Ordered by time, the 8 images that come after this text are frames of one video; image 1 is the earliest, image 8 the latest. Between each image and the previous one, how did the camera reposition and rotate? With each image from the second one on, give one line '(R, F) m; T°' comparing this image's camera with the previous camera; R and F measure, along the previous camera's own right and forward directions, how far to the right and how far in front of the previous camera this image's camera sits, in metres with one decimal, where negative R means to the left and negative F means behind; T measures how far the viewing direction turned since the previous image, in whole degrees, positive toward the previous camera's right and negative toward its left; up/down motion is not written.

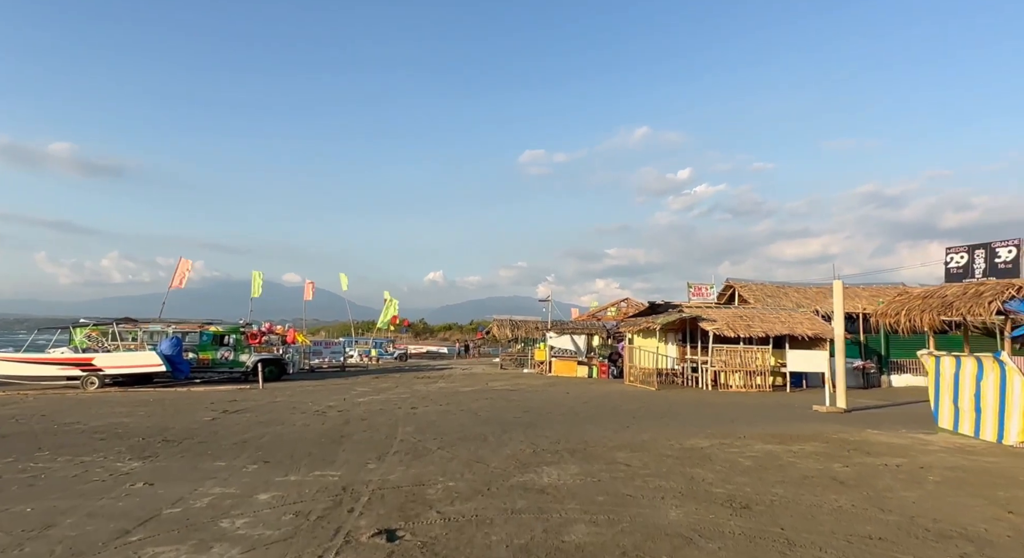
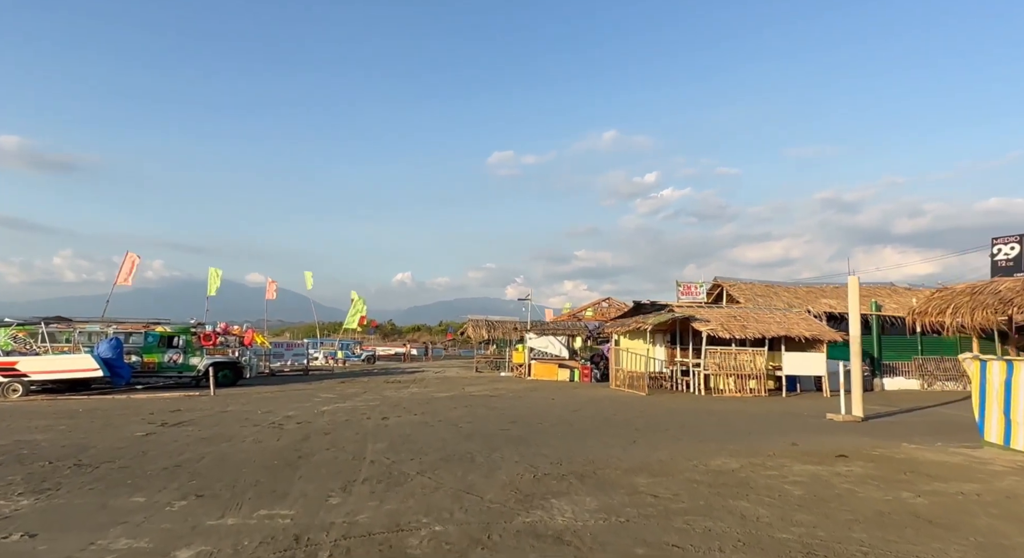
(-0.4, +1.8) m; +3°
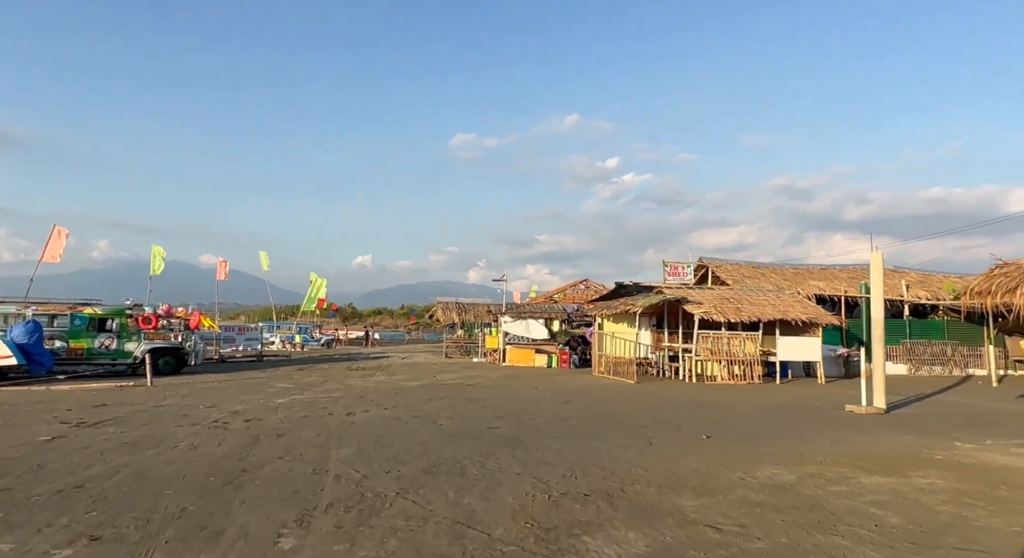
(-0.5, +1.9) m; +3°
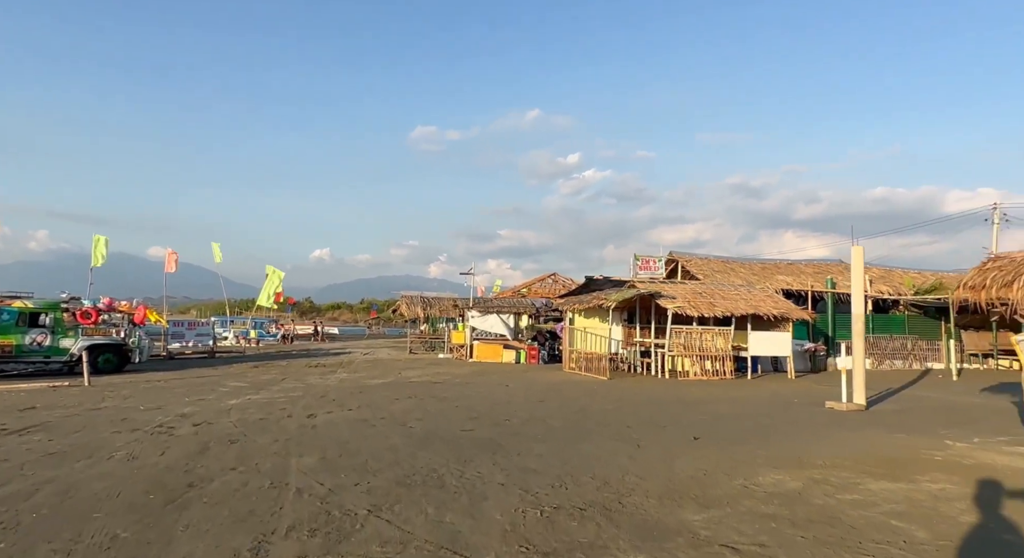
(-0.2, +0.7) m; +3°
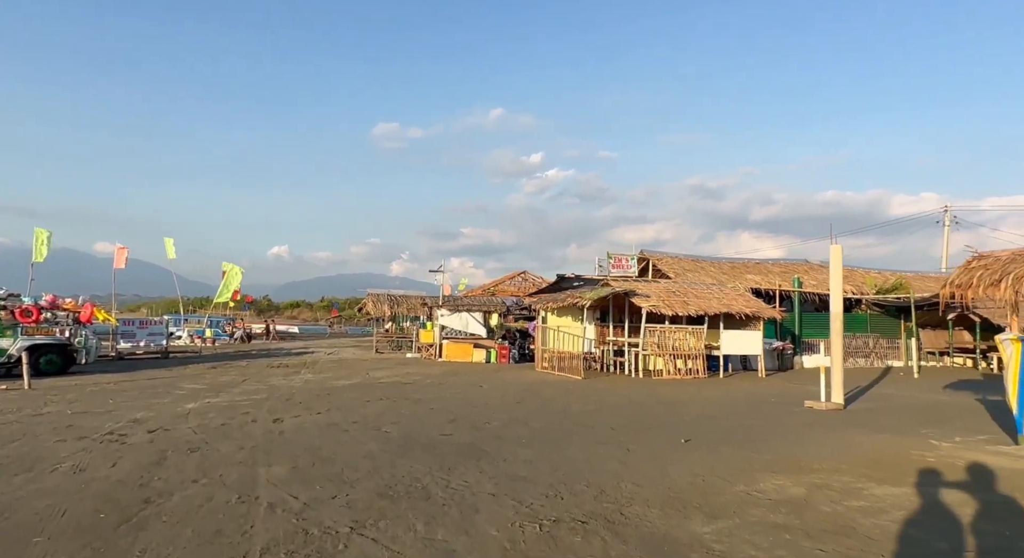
(-0.3, +0.5) m; +3°
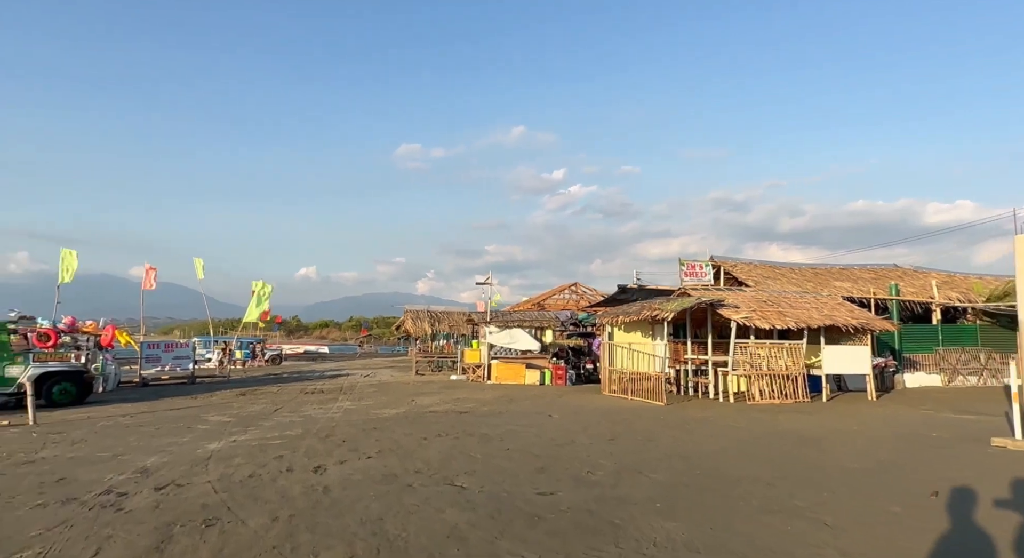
(-1.1, +2.5) m; -2°
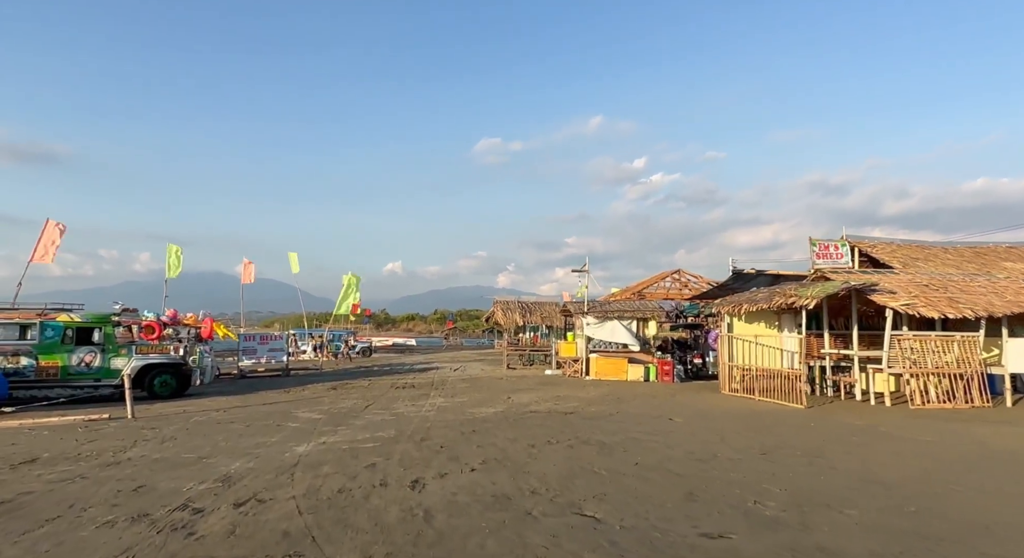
(-0.6, +1.6) m; -7°
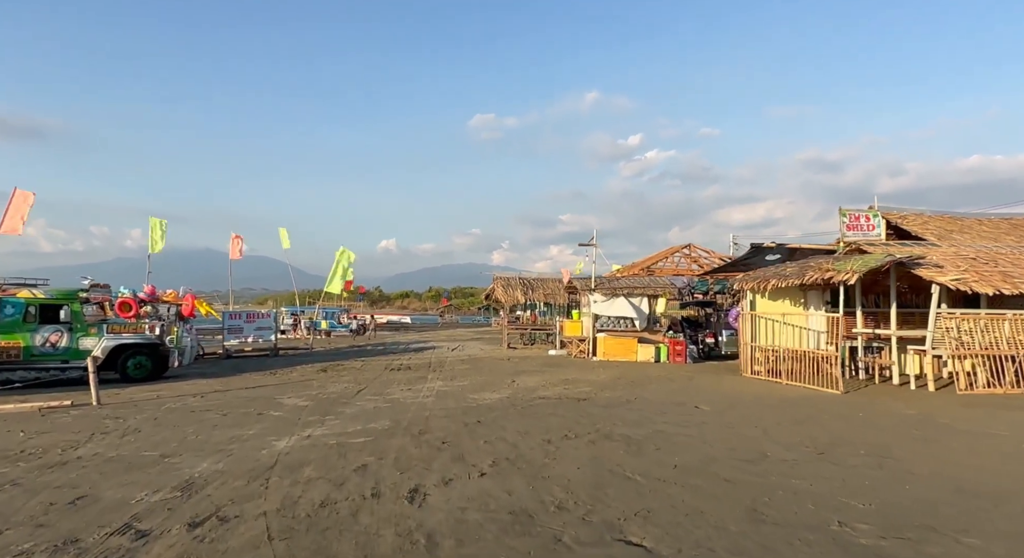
(-0.2, +1.4) m; +1°
